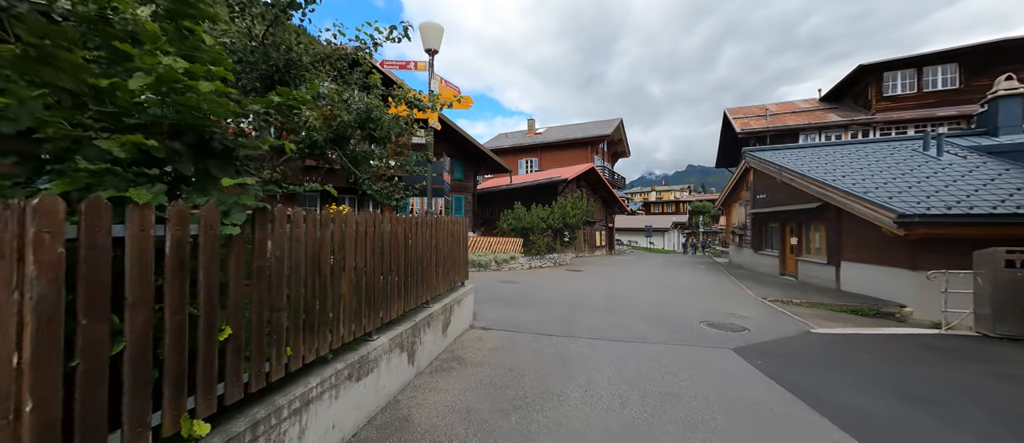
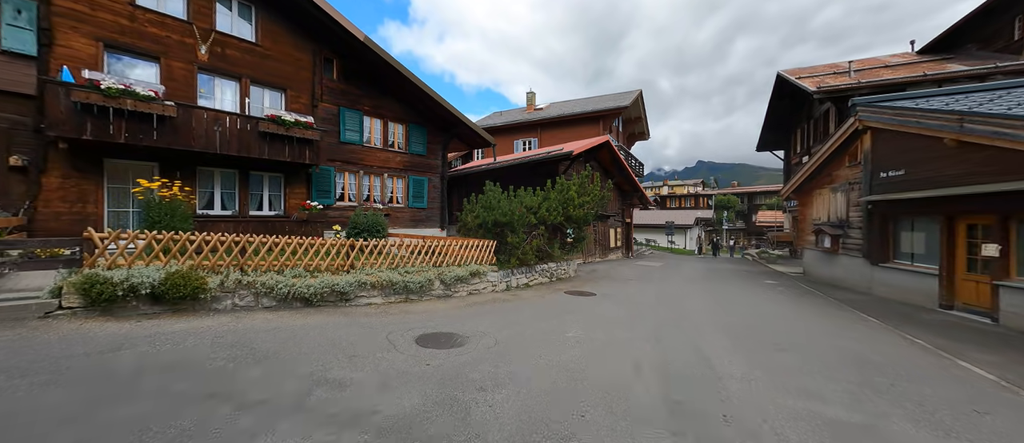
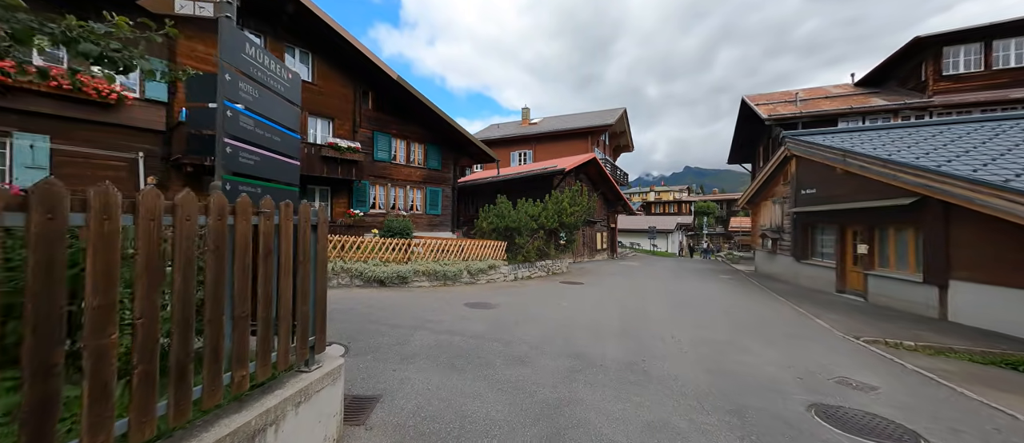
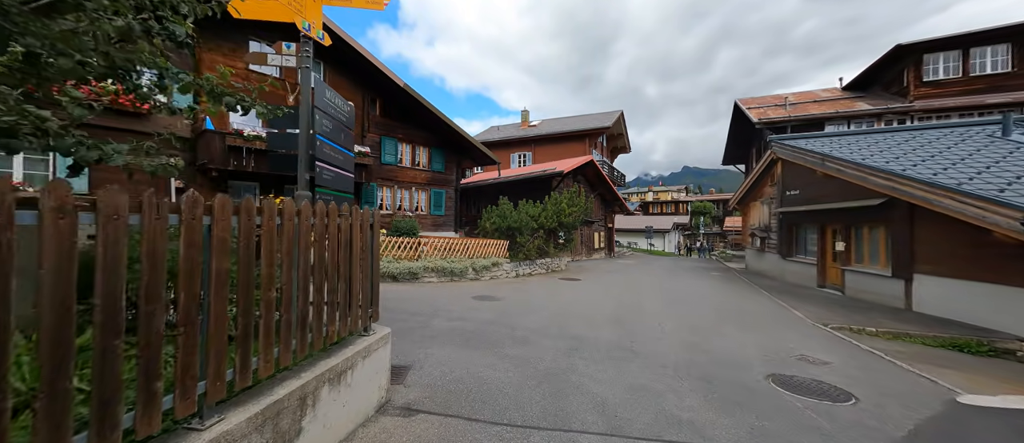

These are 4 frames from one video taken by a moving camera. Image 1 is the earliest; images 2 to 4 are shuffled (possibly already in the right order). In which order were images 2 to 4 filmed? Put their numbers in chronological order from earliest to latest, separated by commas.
4, 3, 2
